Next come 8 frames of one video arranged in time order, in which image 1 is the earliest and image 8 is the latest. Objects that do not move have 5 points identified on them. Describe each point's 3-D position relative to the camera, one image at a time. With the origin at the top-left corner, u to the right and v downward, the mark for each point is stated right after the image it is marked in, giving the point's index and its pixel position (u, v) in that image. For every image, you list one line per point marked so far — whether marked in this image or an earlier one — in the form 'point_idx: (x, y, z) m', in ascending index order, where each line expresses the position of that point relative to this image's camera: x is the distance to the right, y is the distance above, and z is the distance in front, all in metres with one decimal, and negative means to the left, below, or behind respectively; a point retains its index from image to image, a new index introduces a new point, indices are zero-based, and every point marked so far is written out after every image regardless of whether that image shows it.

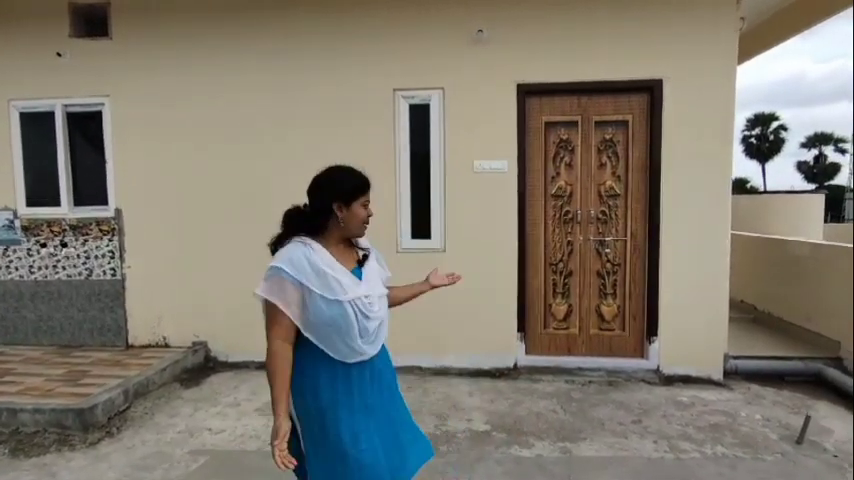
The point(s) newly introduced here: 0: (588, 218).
0: (+1.5, +0.2, +4.5) m
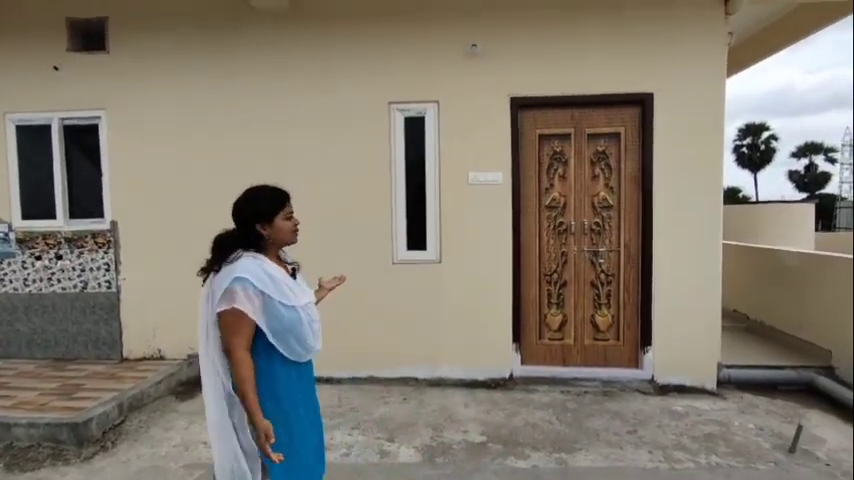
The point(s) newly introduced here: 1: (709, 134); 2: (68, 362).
0: (+1.5, +0.1, +4.5) m
1: (+2.5, +1.0, +4.3) m
2: (-3.7, -1.2, +4.9) m
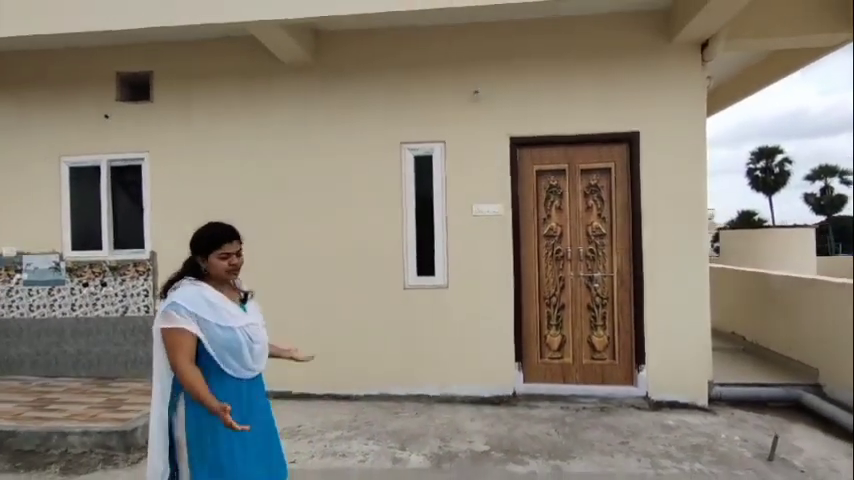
0: (+1.6, -0.2, +4.9) m
1: (+2.6, +0.7, +4.7) m
2: (-3.6, -1.6, +5.4) m
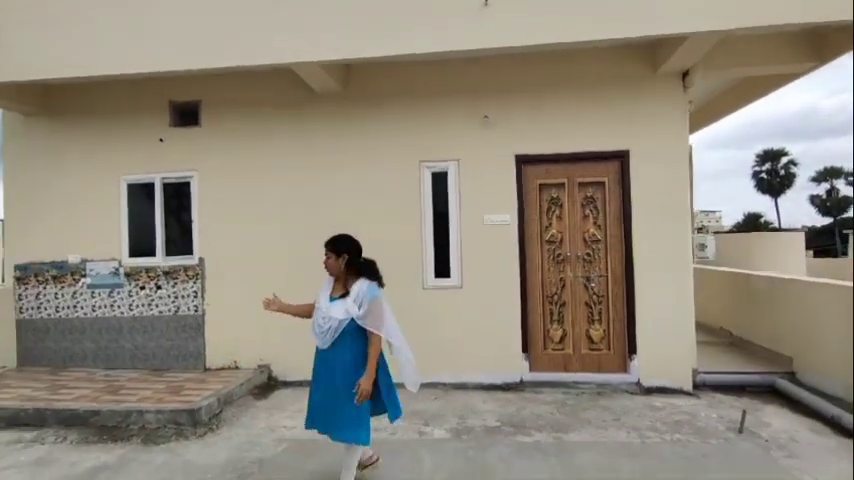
0: (+1.7, -0.2, +5.6) m
1: (+2.8, +0.7, +5.4) m
2: (-3.3, -1.7, +6.1) m
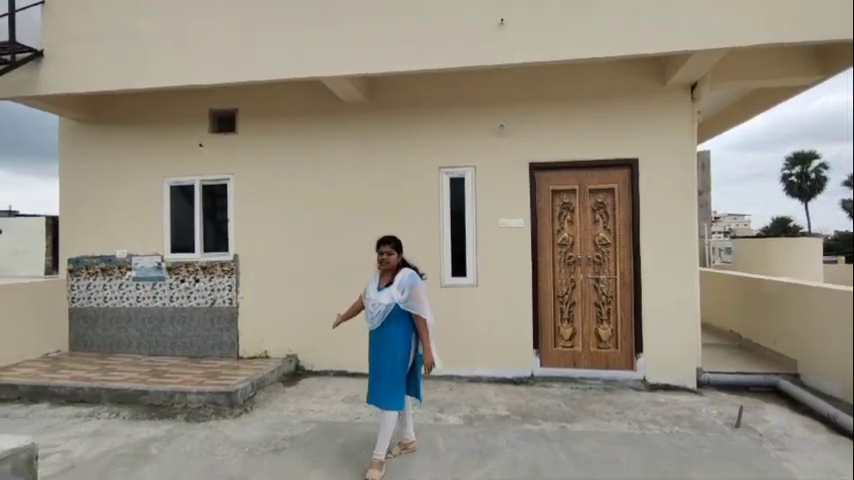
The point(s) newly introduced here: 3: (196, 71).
0: (+2.0, -0.3, +5.9) m
1: (+3.0, +0.6, +5.7) m
2: (-3.1, -1.6, +6.6) m
3: (-2.7, +1.9, +5.5) m
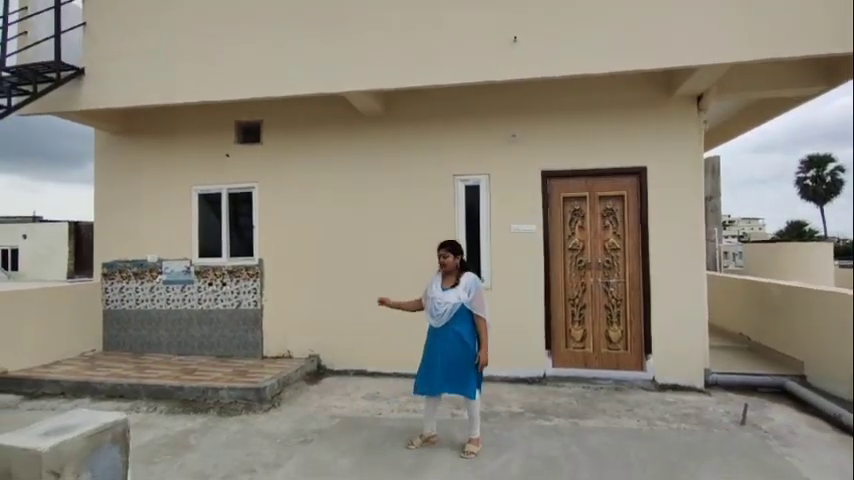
0: (+2.2, -0.3, +6.2) m
1: (+3.2, +0.5, +5.9) m
2: (-2.9, -1.7, +6.9) m
3: (-2.5, +1.9, +5.9) m
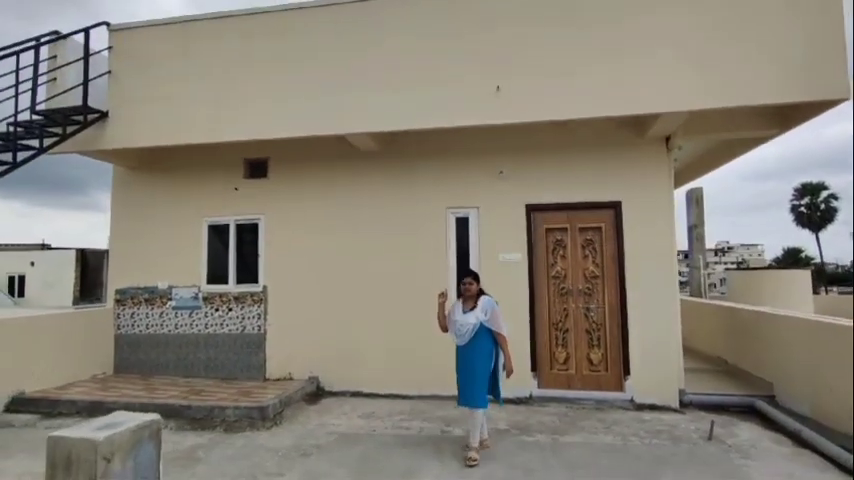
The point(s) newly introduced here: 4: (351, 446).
0: (+2.1, -0.7, +6.6) m
1: (+3.1, +0.2, +6.4) m
2: (-3.0, -2.1, +7.3) m
3: (-2.6, +1.5, +6.5) m
4: (-0.8, -2.2, +5.0) m
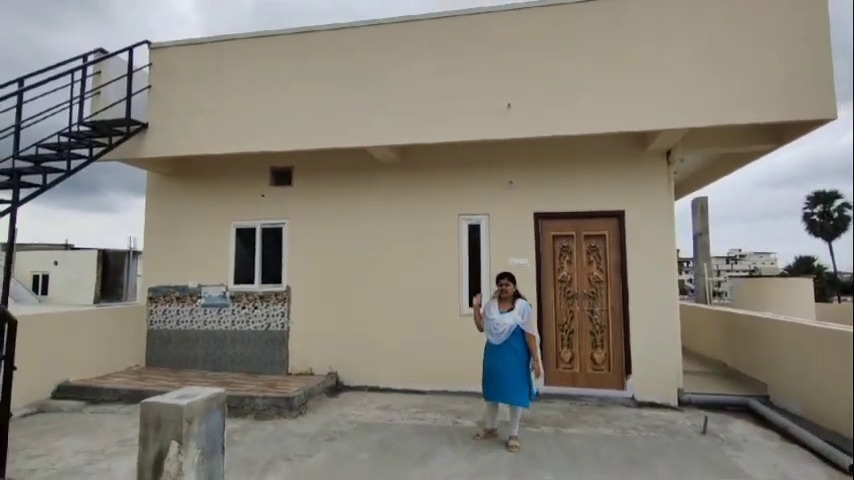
0: (+2.3, -0.8, +7.0) m
1: (+3.3, +0.1, +6.8) m
2: (-2.8, -2.2, +7.8) m
3: (-2.3, +1.5, +7.0) m
4: (-0.6, -2.2, +5.5) m
